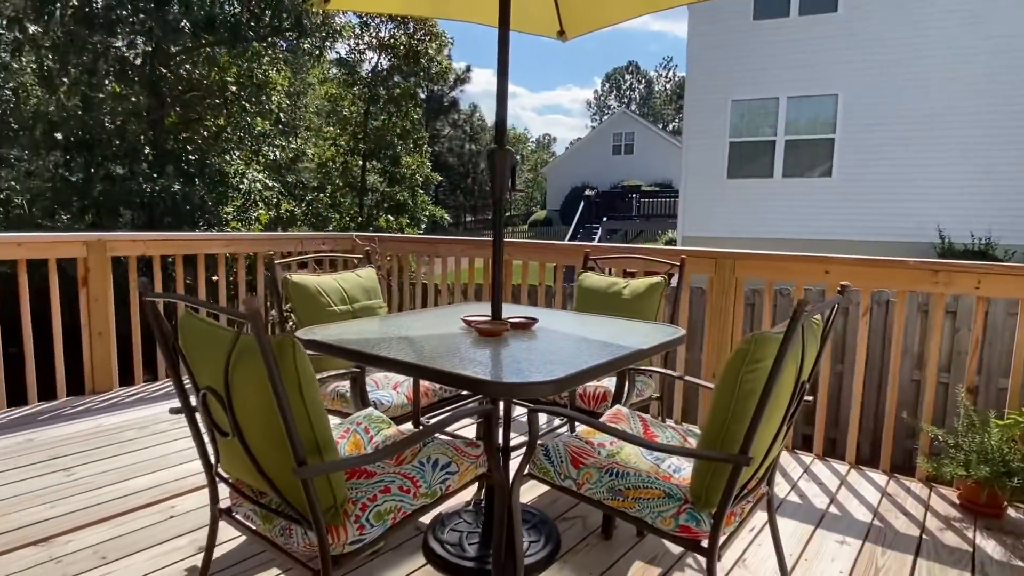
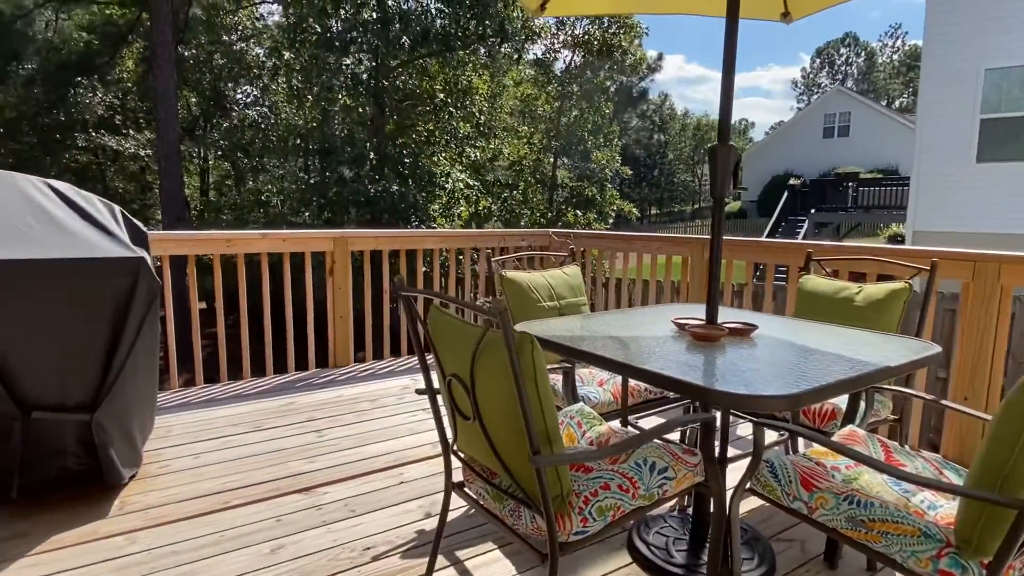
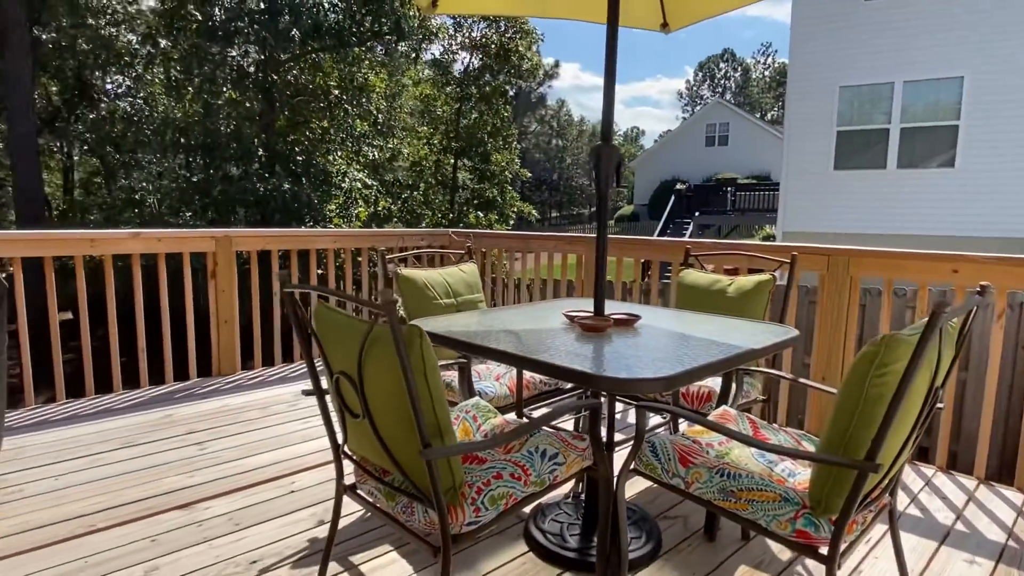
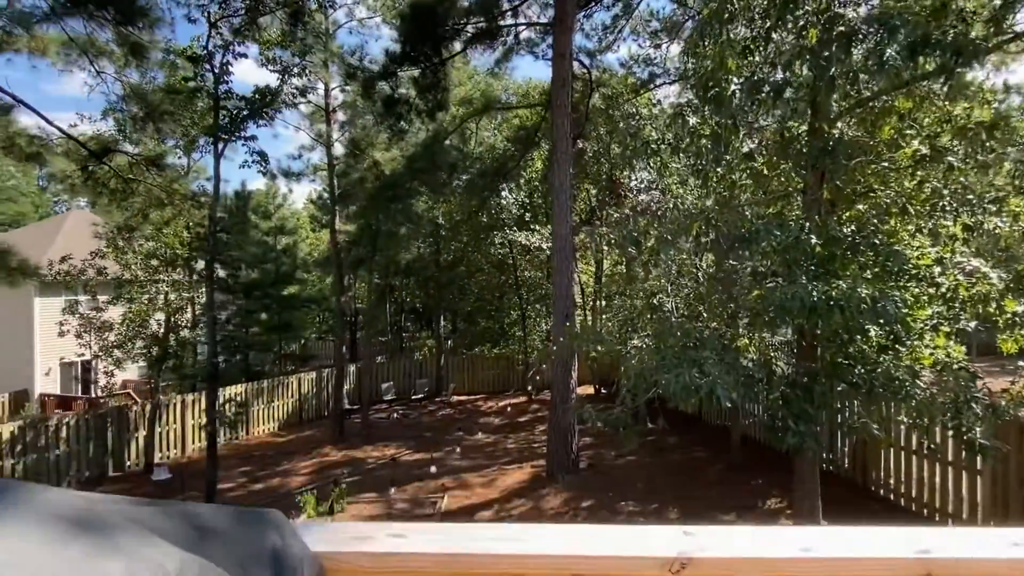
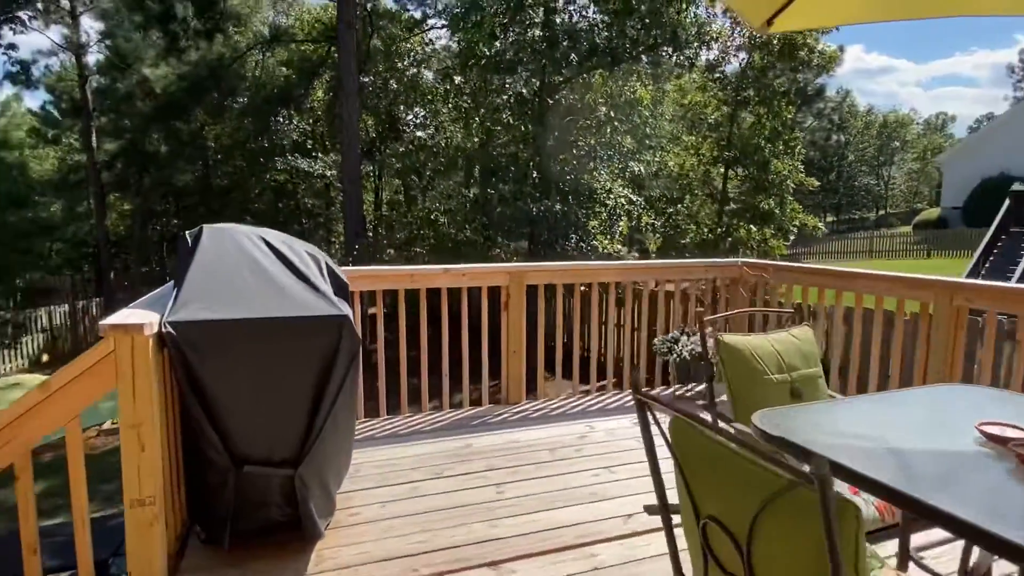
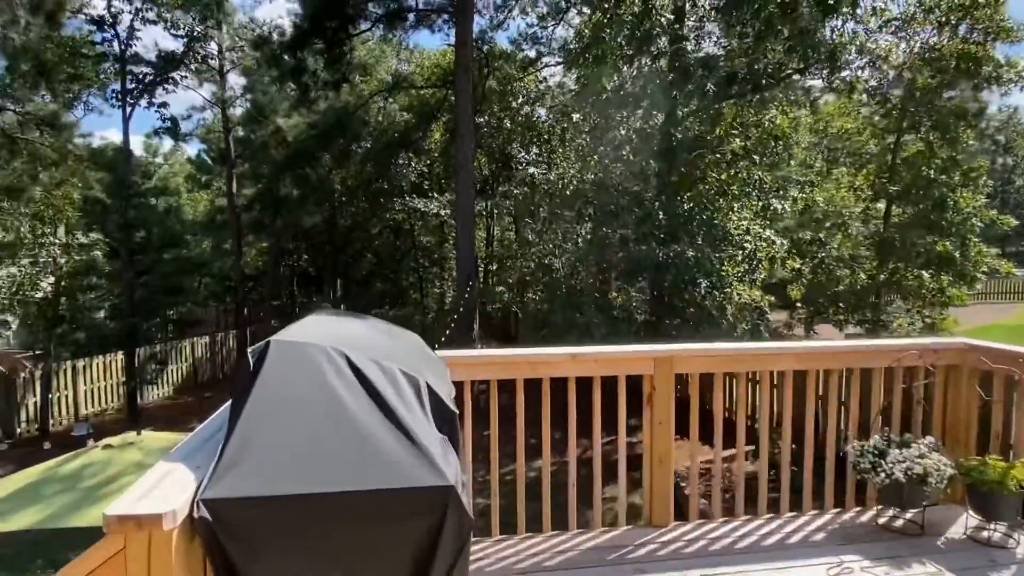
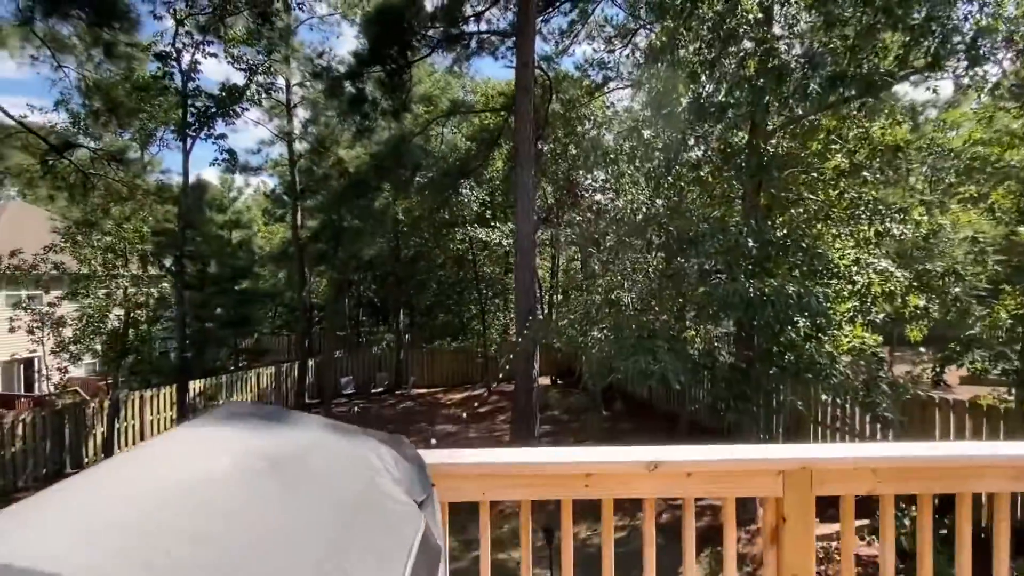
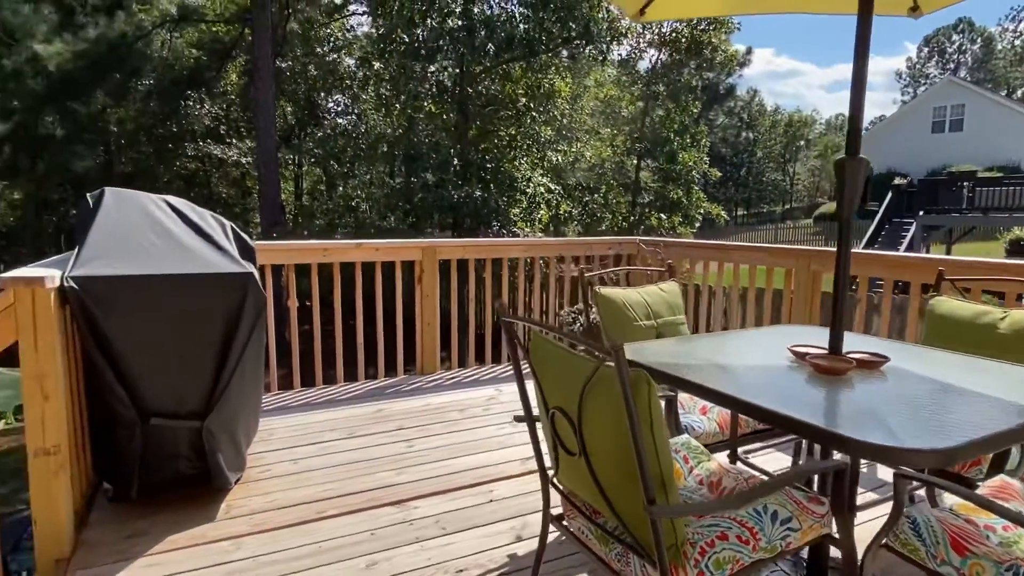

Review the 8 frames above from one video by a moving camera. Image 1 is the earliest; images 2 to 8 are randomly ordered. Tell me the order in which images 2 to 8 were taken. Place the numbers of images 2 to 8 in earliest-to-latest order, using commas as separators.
3, 2, 8, 5, 6, 7, 4
